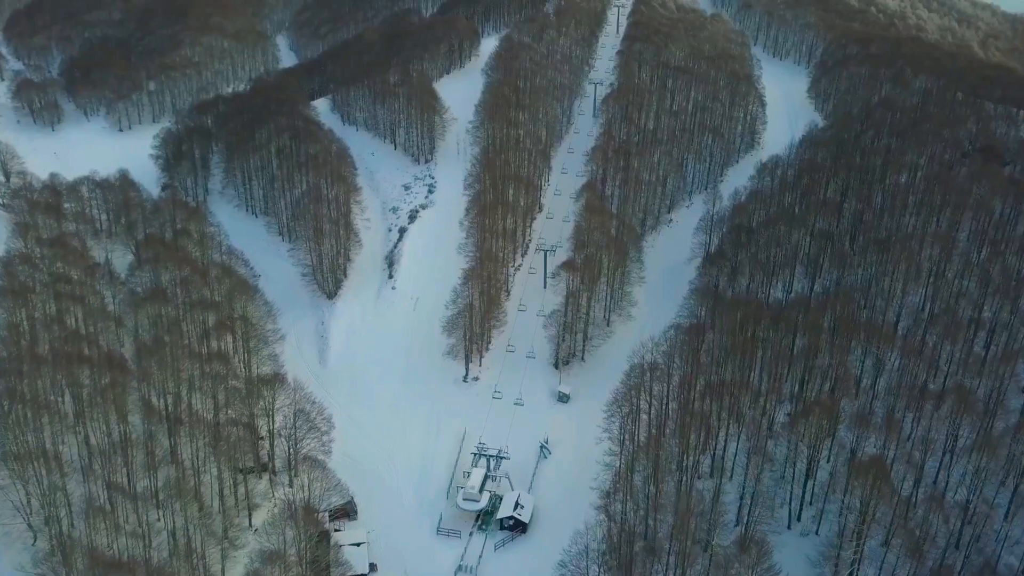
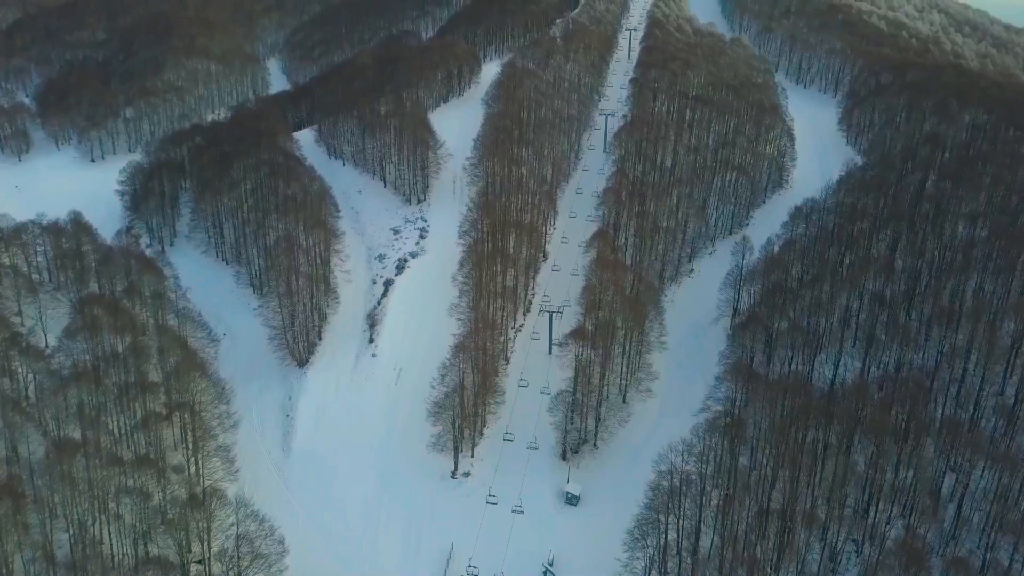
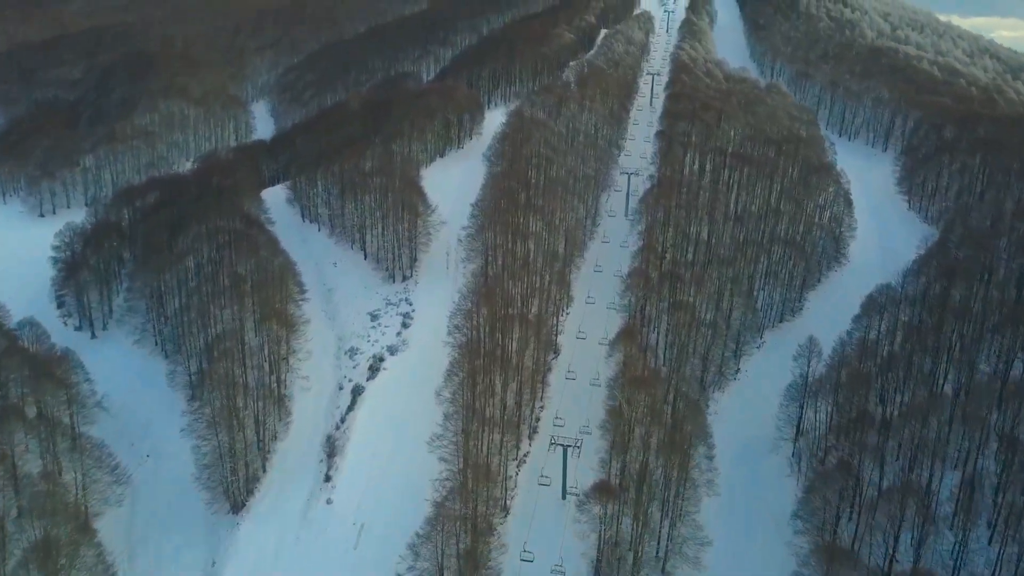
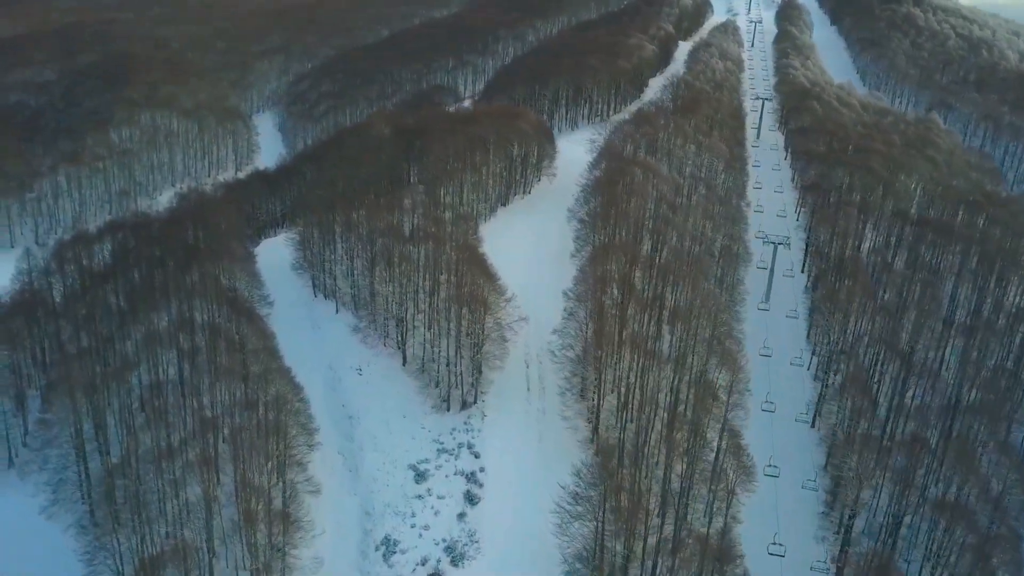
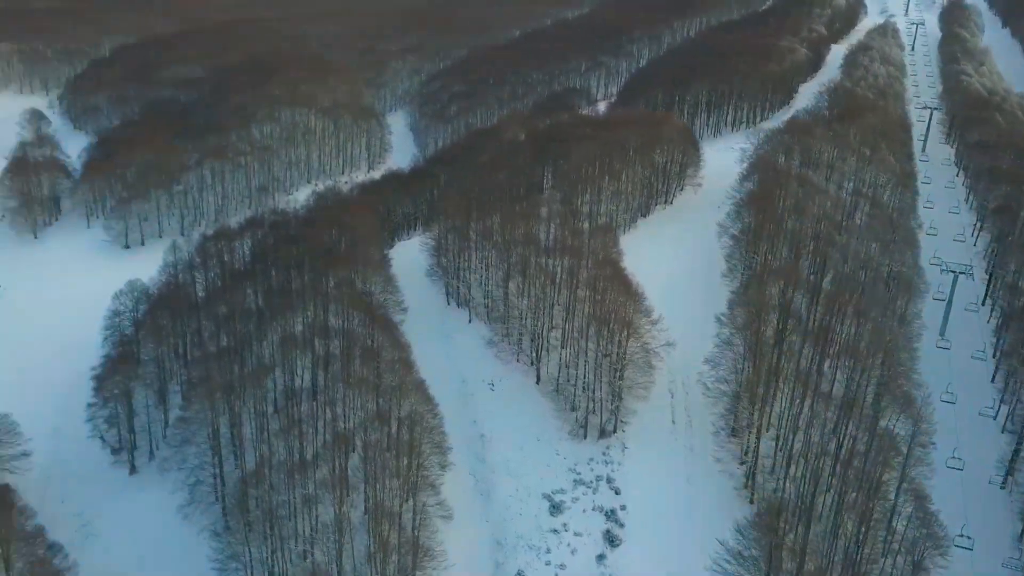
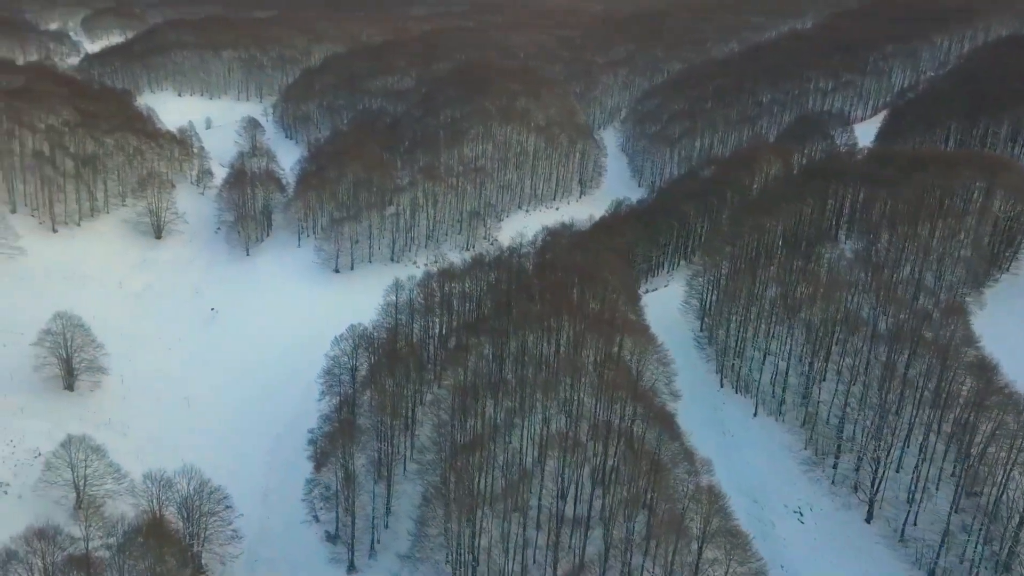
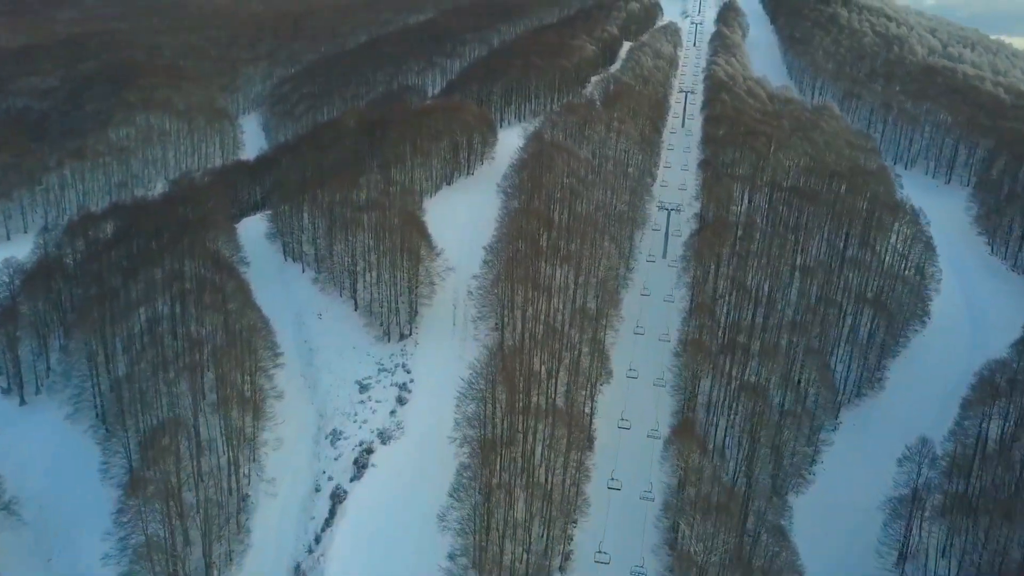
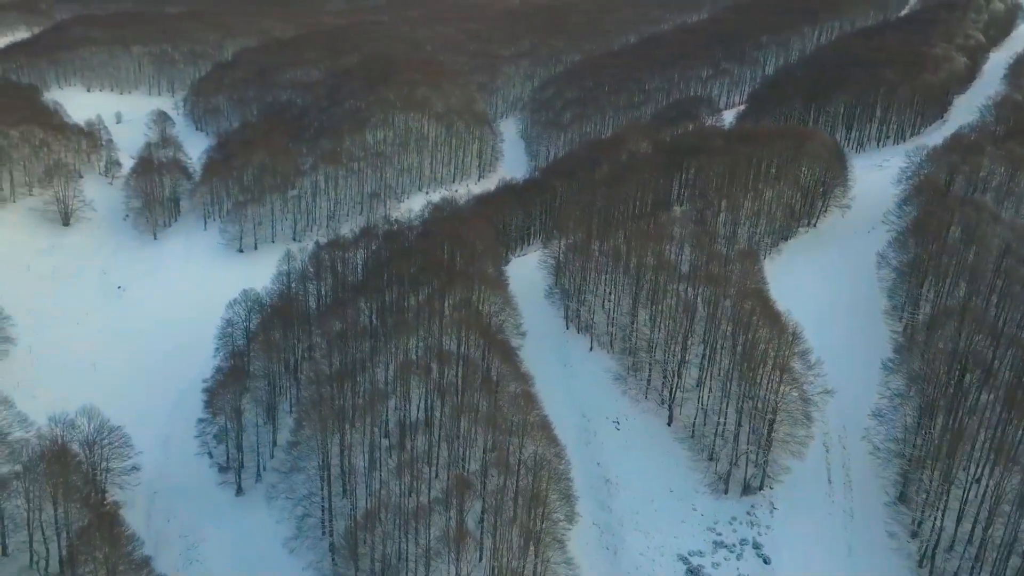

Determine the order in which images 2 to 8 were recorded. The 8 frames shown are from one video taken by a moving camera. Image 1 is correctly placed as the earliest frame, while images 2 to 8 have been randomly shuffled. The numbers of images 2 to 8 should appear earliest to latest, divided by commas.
2, 3, 7, 4, 5, 8, 6
